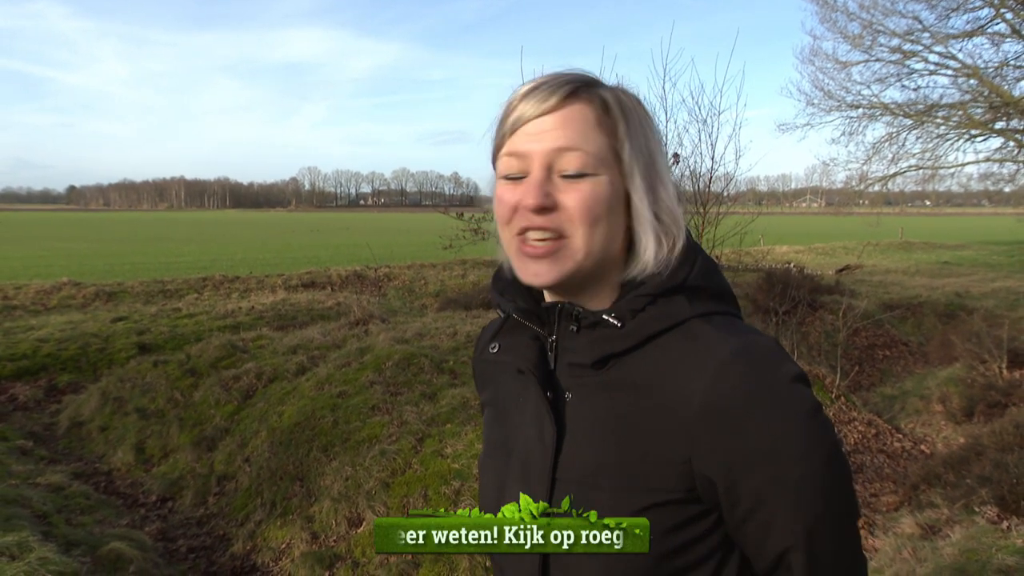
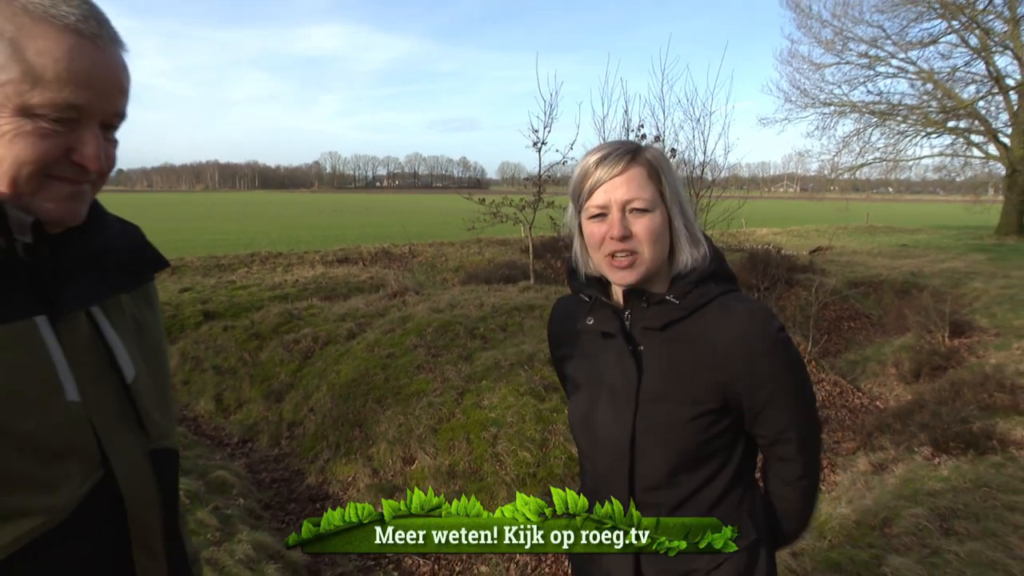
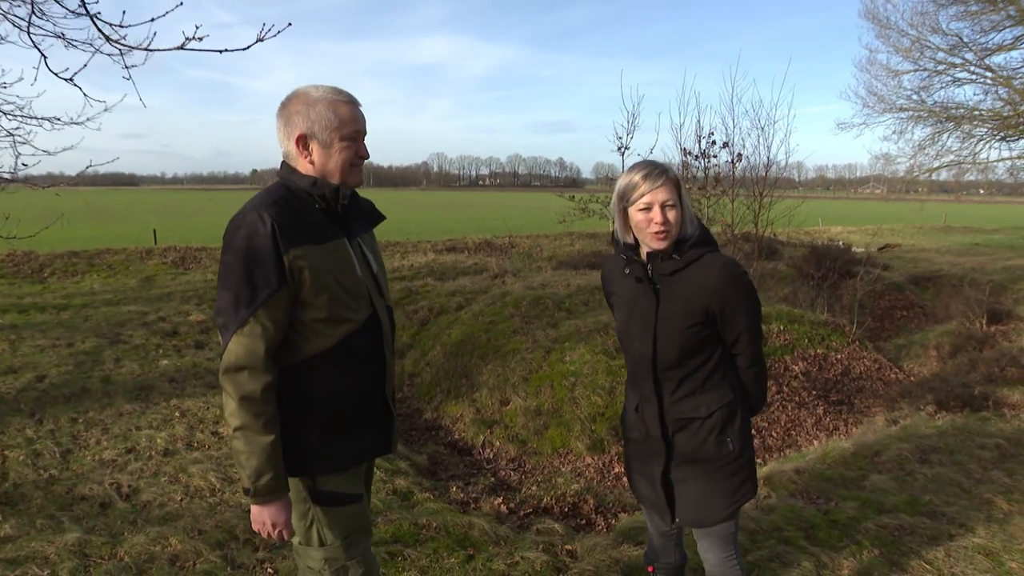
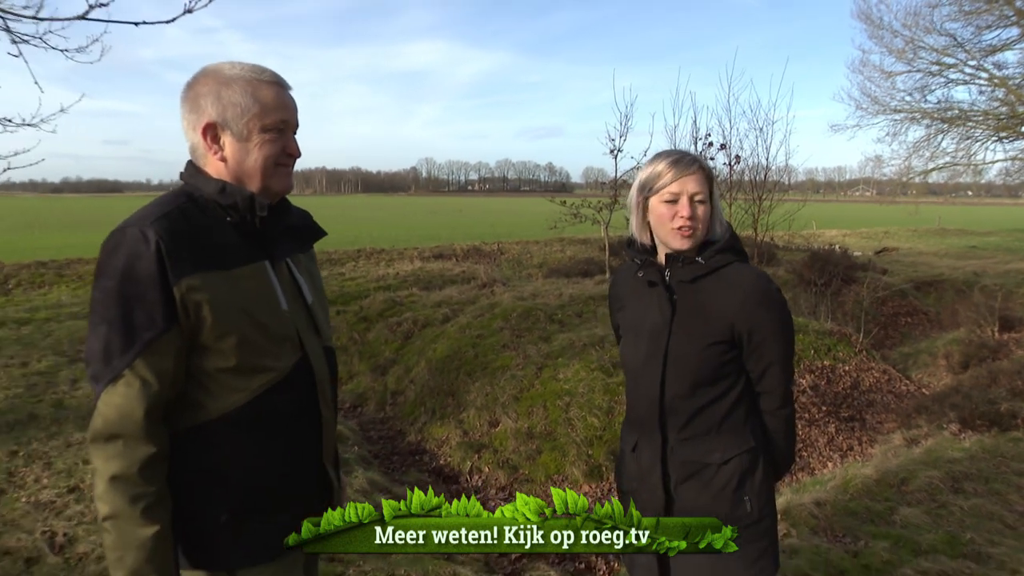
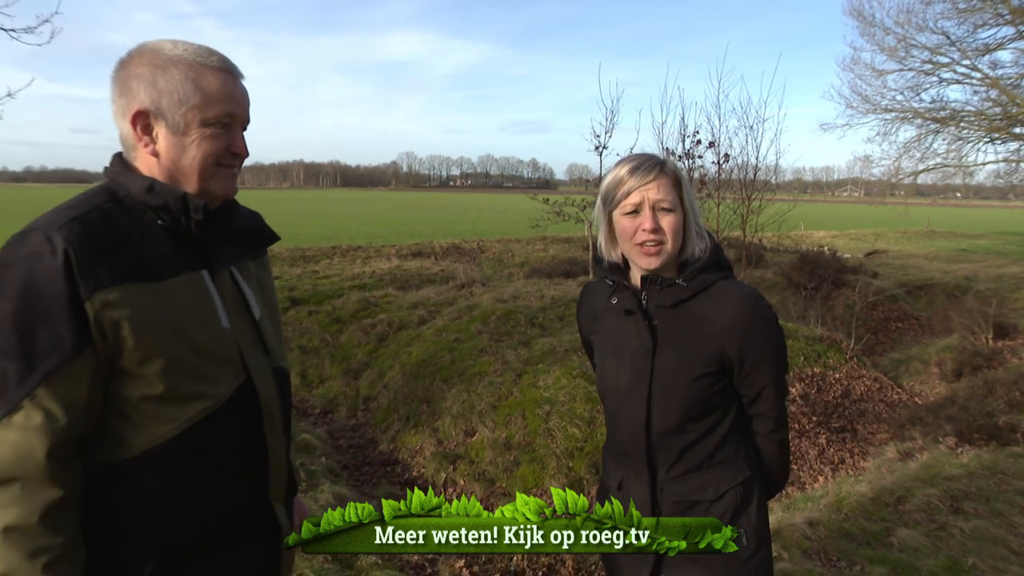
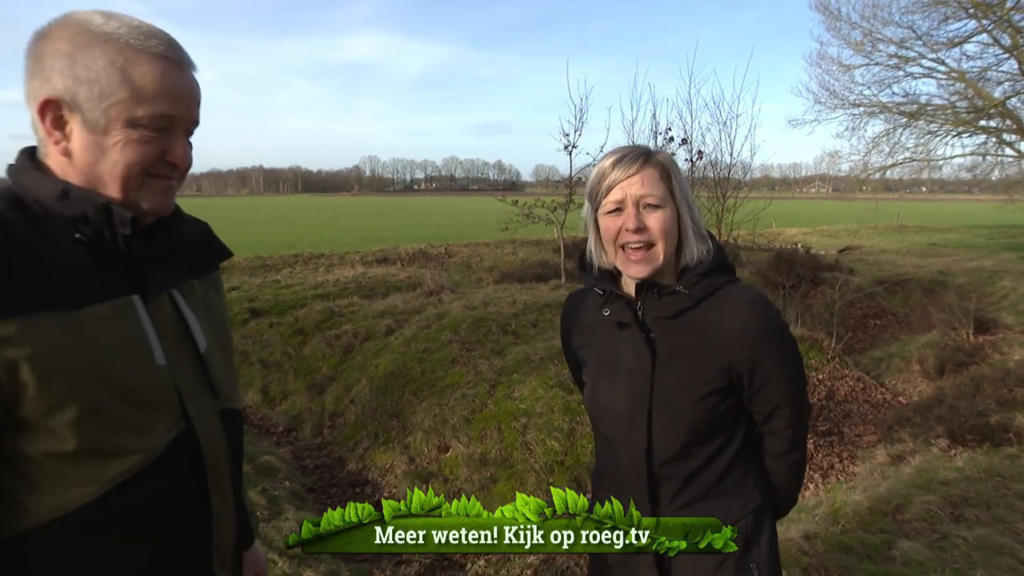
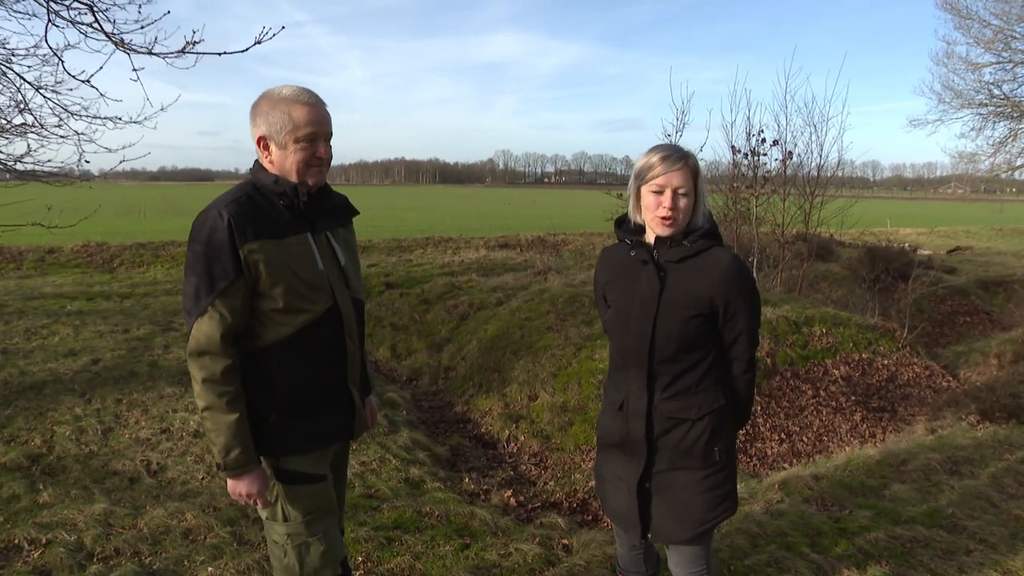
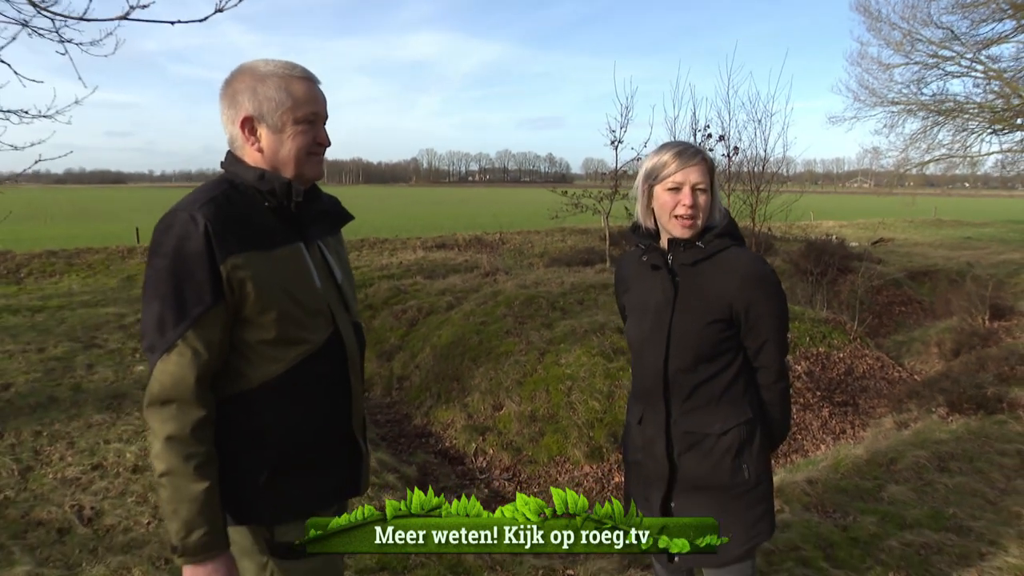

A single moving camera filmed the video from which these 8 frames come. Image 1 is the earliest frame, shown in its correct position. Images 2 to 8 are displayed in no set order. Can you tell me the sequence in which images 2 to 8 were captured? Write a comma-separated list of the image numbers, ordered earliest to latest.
2, 6, 5, 4, 8, 3, 7
